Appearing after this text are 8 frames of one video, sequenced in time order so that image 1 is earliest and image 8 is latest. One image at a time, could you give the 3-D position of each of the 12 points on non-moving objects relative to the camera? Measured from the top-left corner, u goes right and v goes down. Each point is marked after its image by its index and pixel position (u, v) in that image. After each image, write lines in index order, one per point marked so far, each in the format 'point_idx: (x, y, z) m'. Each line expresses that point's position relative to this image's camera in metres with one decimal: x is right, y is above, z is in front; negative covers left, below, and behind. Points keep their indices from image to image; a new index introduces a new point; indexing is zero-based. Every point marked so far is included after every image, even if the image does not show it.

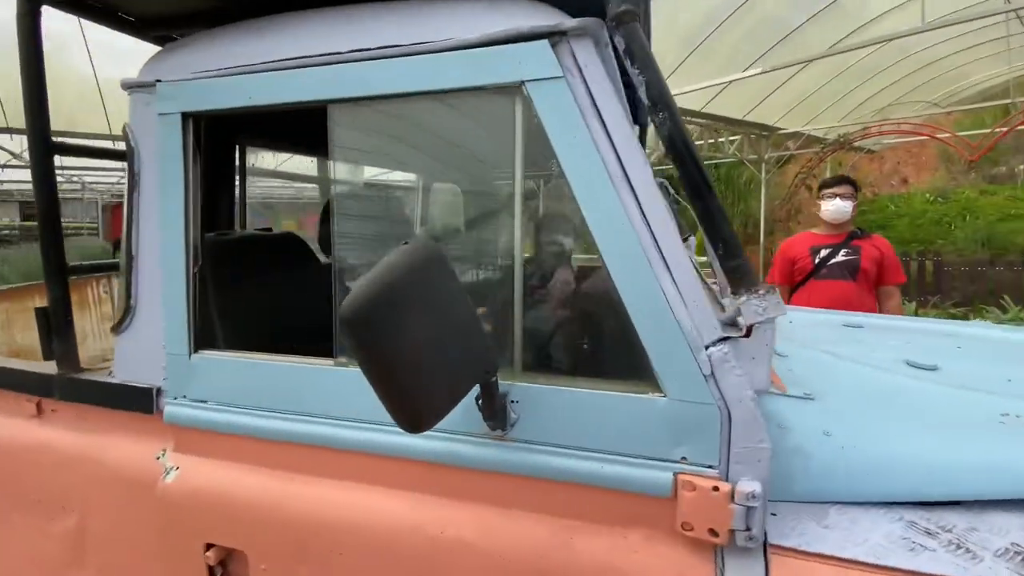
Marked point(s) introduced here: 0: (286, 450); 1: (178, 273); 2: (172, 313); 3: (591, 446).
0: (-0.5, -0.3, +1.4) m
1: (-0.7, 0.0, +1.4) m
2: (-0.7, -0.1, +1.4) m
3: (+0.2, -0.3, +1.1) m
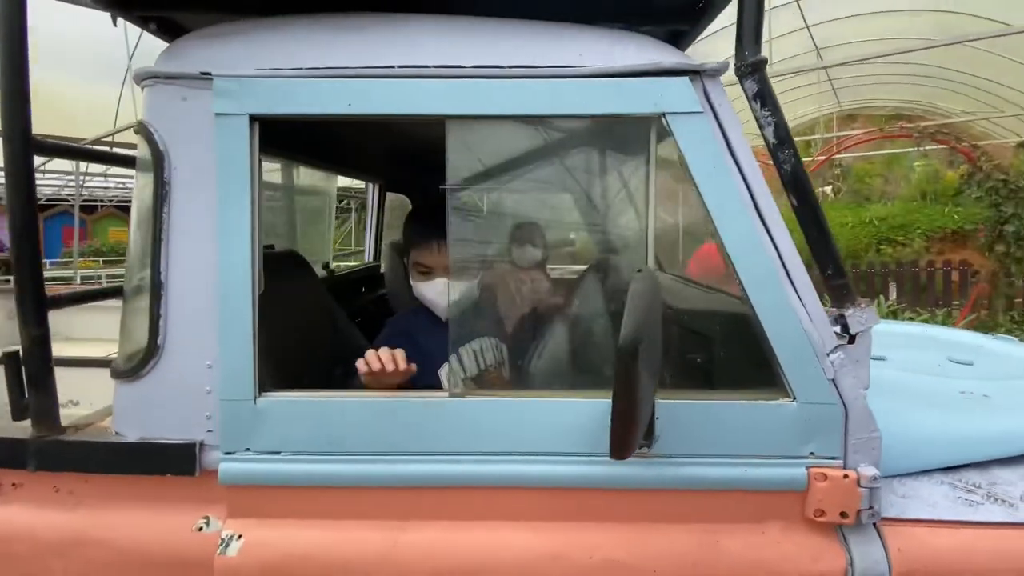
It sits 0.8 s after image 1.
0: (-0.2, -0.4, +1.2) m
1: (-0.5, 0.0, +1.2) m
2: (-0.5, -0.1, +1.2) m
3: (+0.4, -0.3, +1.3) m
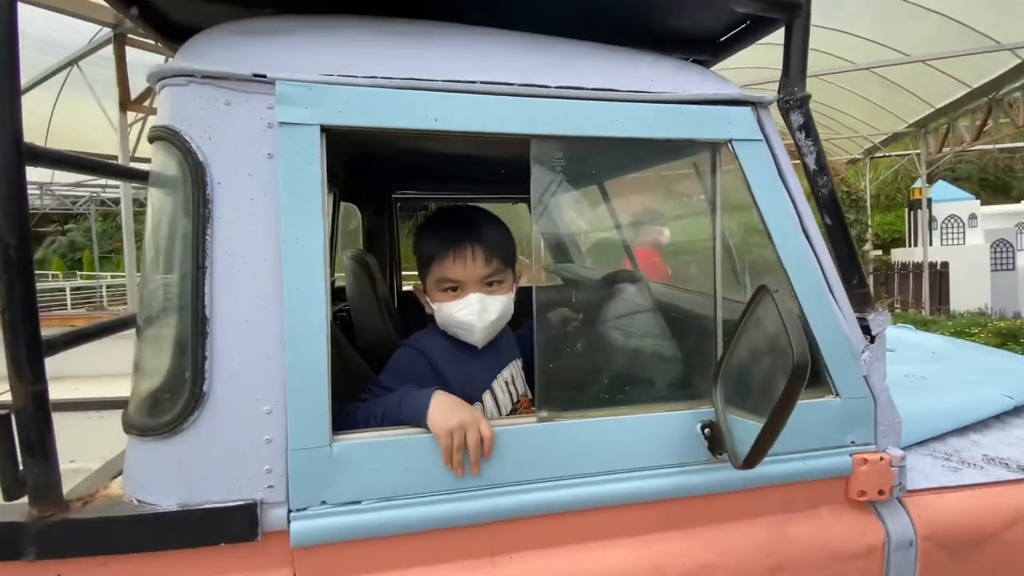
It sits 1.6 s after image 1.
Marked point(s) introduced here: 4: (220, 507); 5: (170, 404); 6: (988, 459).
0: (-0.1, -0.4, +1.2) m
1: (-0.3, -0.1, +1.1) m
2: (-0.3, -0.2, +1.1) m
3: (+0.6, -0.3, +1.4) m
4: (-0.5, -0.4, +1.1) m
5: (-0.6, -0.2, +1.1) m
6: (+1.2, -0.4, +1.7) m
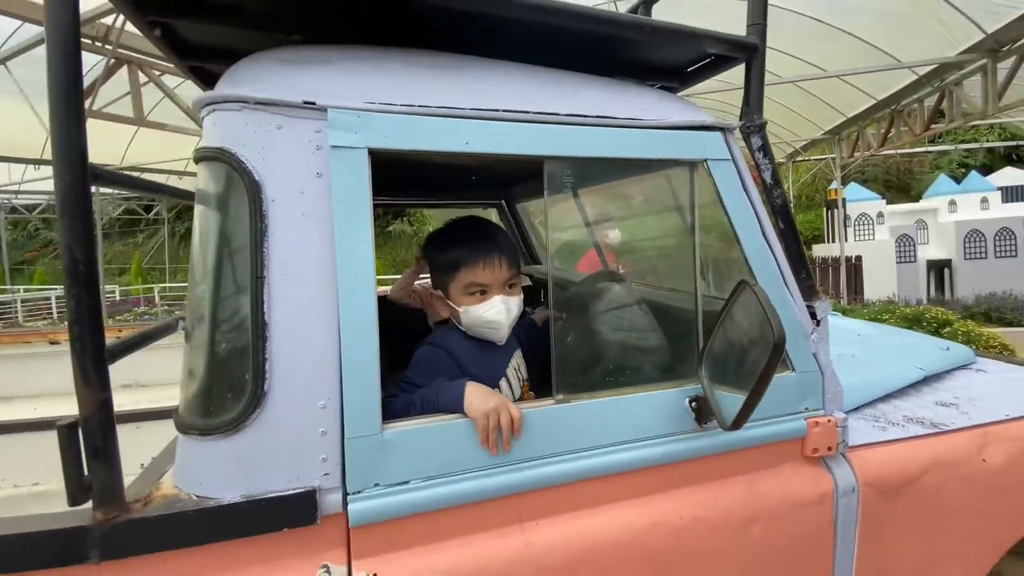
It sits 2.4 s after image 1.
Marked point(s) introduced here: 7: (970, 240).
0: (0.0, -0.4, +1.3) m
1: (-0.3, -0.1, +1.2) m
2: (-0.3, -0.2, +1.2) m
3: (+0.6, -0.3, +1.6) m
4: (-0.4, -0.4, +1.2) m
5: (-0.5, -0.2, +1.2) m
6: (+1.2, -0.4, +2.0) m
7: (+10.2, +1.1, +14.8) m
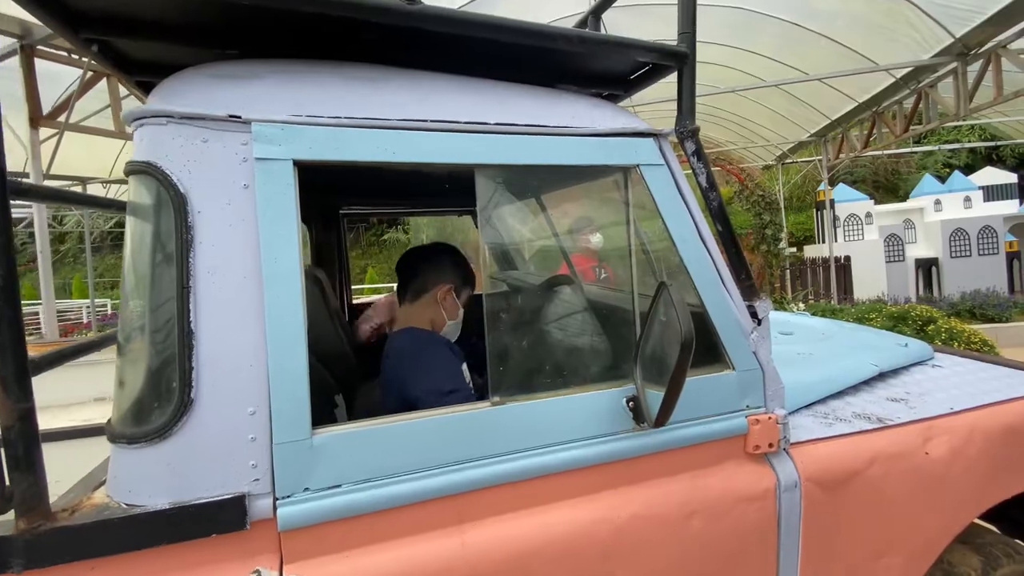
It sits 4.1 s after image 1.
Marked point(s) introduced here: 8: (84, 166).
0: (-0.2, -0.4, +1.4) m
1: (-0.4, -0.1, +1.3) m
2: (-0.4, -0.2, +1.3) m
3: (+0.5, -0.3, +1.6) m
4: (-0.5, -0.4, +1.2) m
5: (-0.6, -0.2, +1.2) m
6: (+1.1, -0.4, +2.0) m
7: (+9.9, +1.1, +14.9) m
8: (-6.7, +1.9, +10.5) m
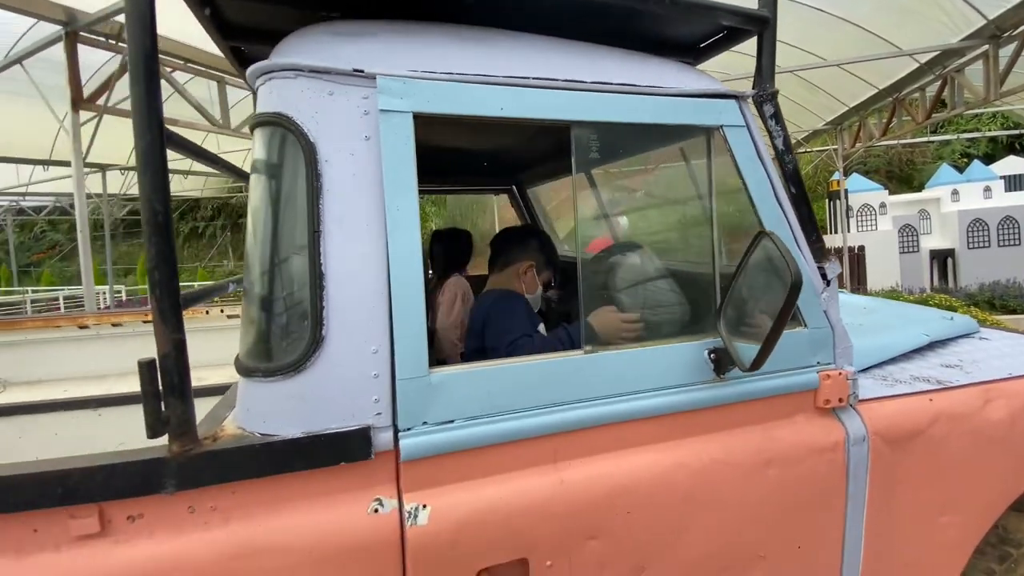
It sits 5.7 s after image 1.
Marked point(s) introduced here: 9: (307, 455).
0: (+0.1, -0.3, +1.4) m
1: (-0.2, 0.0, +1.3) m
2: (-0.2, -0.1, +1.3) m
3: (+0.7, -0.2, +1.7) m
4: (-0.3, -0.3, +1.3) m
5: (-0.4, -0.1, +1.3) m
6: (+1.3, -0.3, +2.1) m
7: (+10.3, +1.4, +14.9) m
8: (-6.4, +2.2, +10.6) m
9: (-0.4, -0.3, +1.3) m
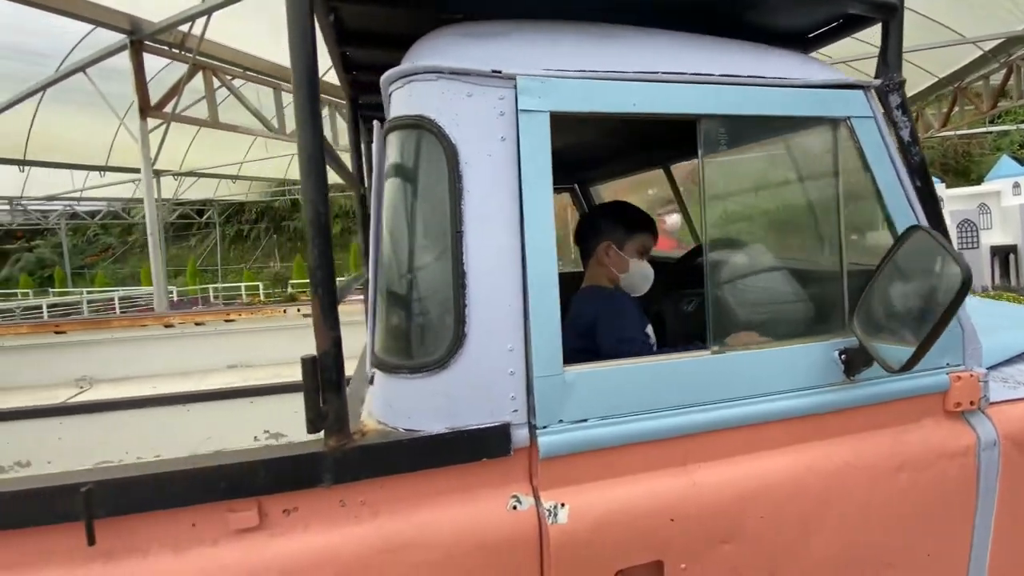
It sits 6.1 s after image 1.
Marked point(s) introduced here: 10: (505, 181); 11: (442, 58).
0: (+0.3, -0.3, +1.4) m
1: (+0.1, 0.0, +1.3) m
2: (+0.1, -0.1, +1.3) m
3: (+1.0, -0.2, +1.6) m
4: (-0.1, -0.3, +1.3) m
5: (-0.2, -0.1, +1.3) m
6: (+1.6, -0.3, +2.0) m
7: (+11.3, +1.4, +14.3) m
8: (-5.6, +2.2, +10.9) m
9: (-0.1, -0.3, +1.3) m
10: (0.0, +0.2, +1.3) m
11: (-0.1, +0.5, +1.3) m
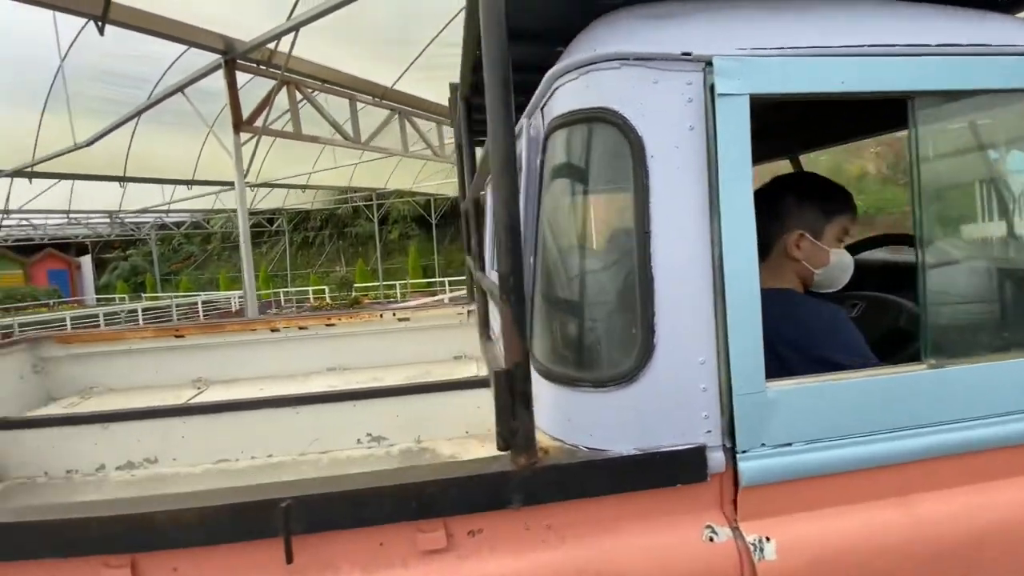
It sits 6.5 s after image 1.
0: (+0.7, -0.3, +1.3) m
1: (+0.4, 0.0, +1.2) m
2: (+0.4, -0.1, +1.2) m
3: (+1.3, -0.2, +1.4) m
4: (+0.3, -0.3, +1.2) m
5: (+0.2, -0.1, +1.2) m
6: (+2.0, -0.3, +1.7) m
7: (+13.1, +1.4, +12.7) m
8: (-4.1, +2.1, +11.4) m
9: (+0.2, -0.3, +1.2) m
10: (+0.3, +0.2, +1.2) m
11: (+0.2, +0.5, +1.2) m
